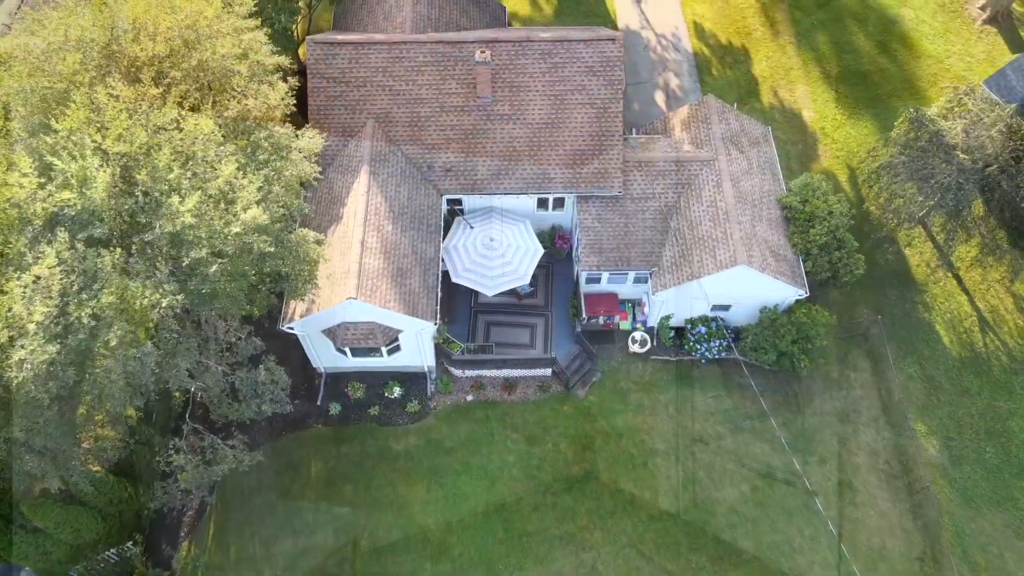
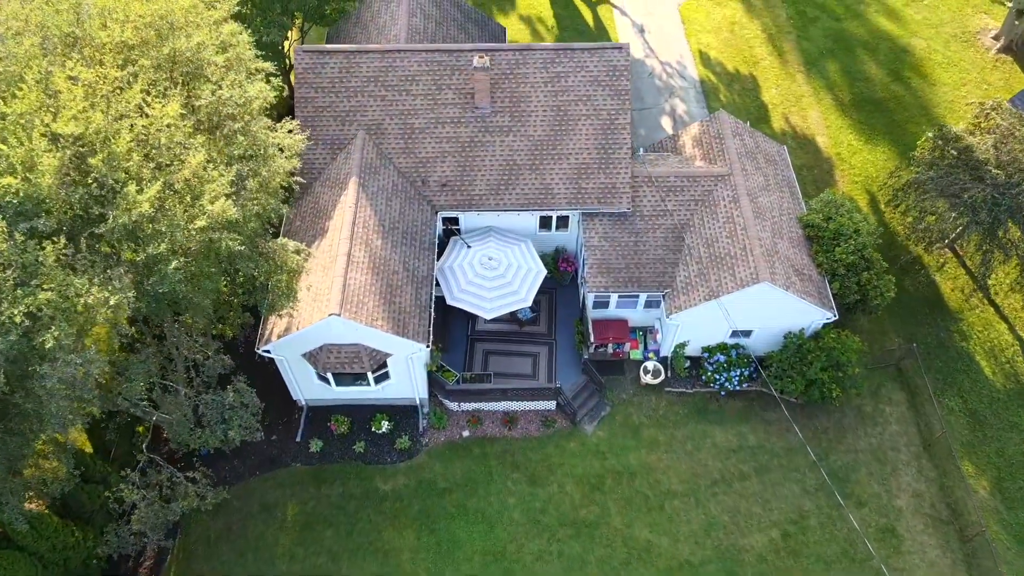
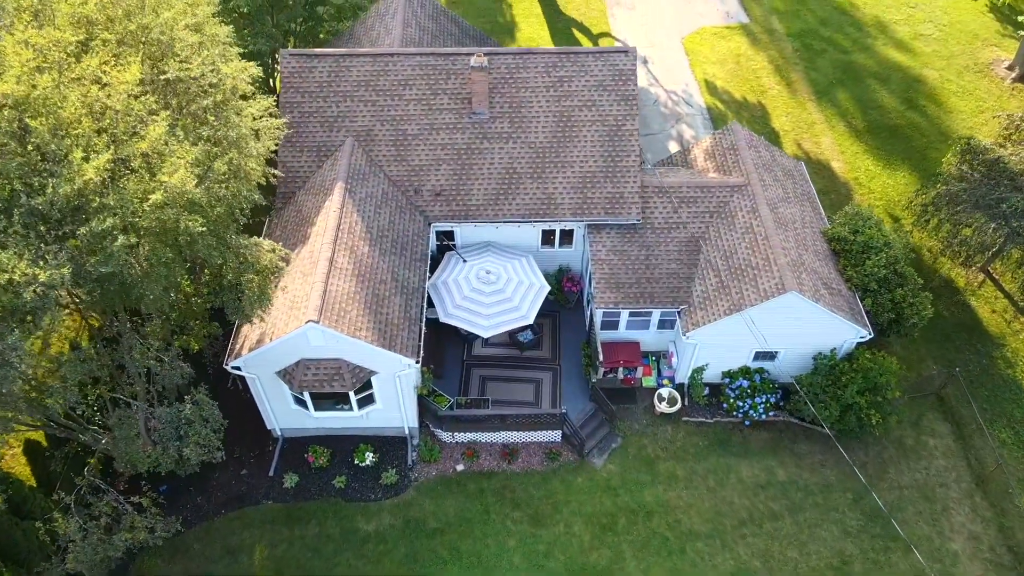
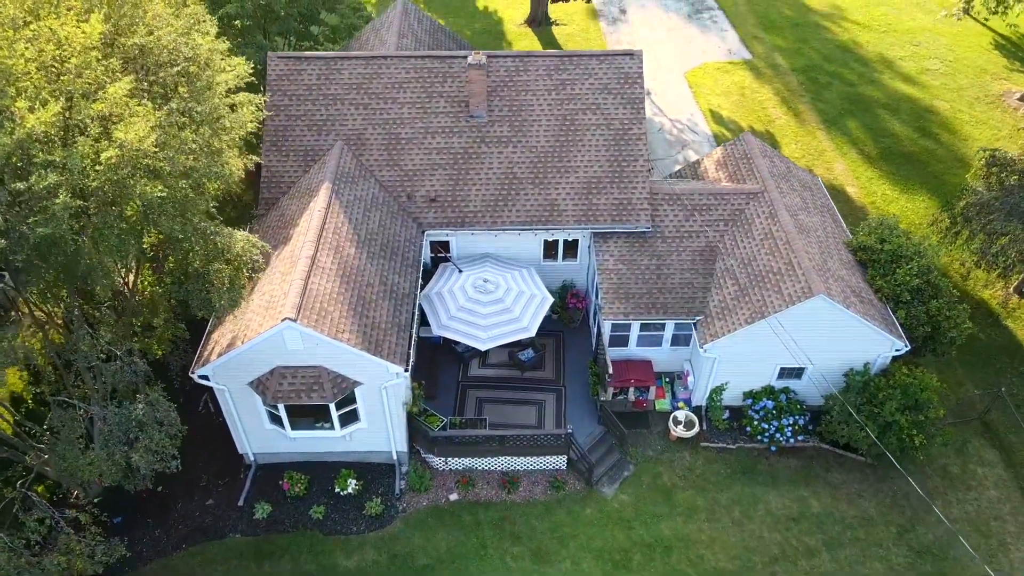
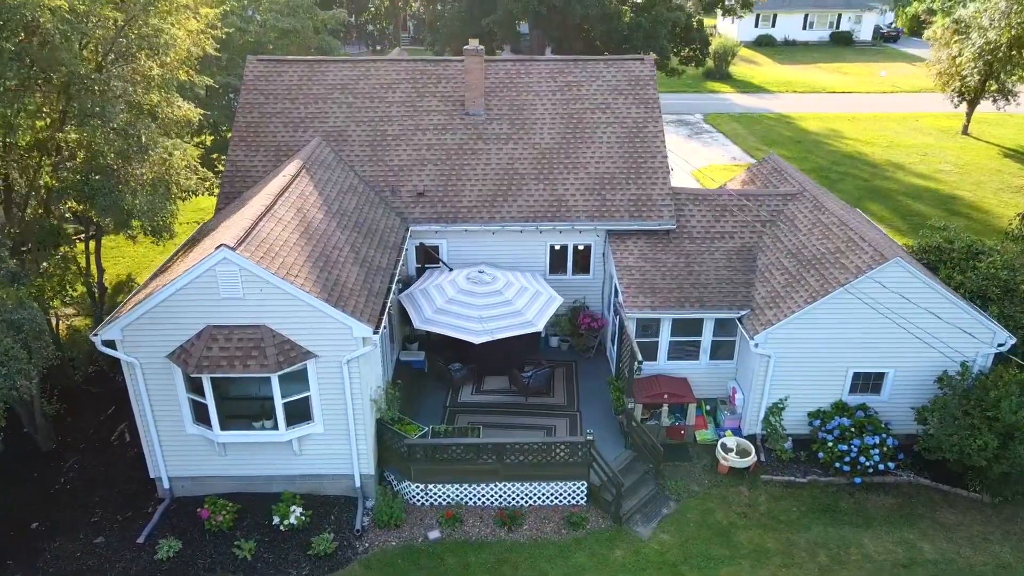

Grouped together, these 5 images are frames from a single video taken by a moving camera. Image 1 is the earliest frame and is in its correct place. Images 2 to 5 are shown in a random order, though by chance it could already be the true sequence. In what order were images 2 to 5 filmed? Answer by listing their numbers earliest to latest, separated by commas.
2, 3, 4, 5
